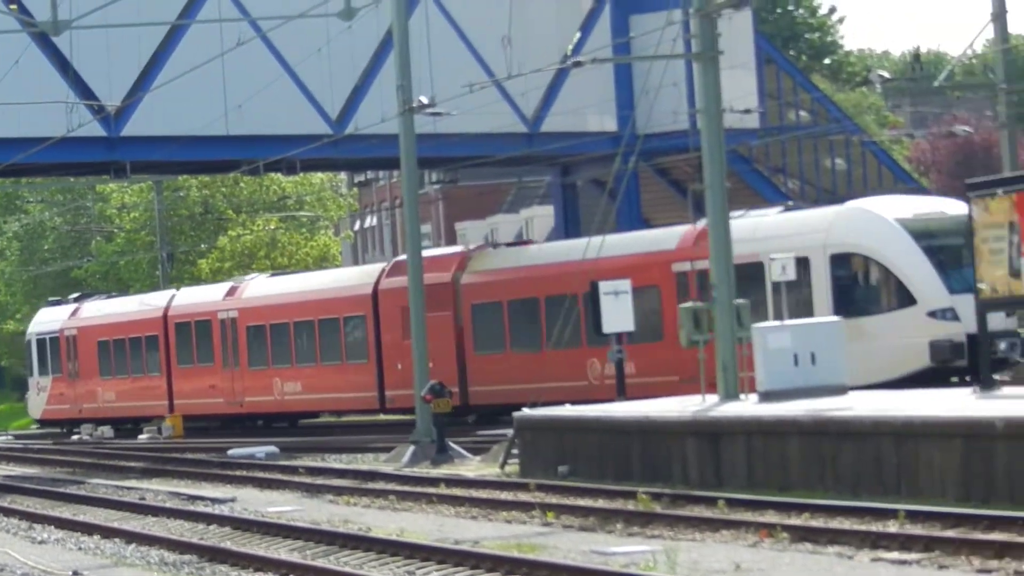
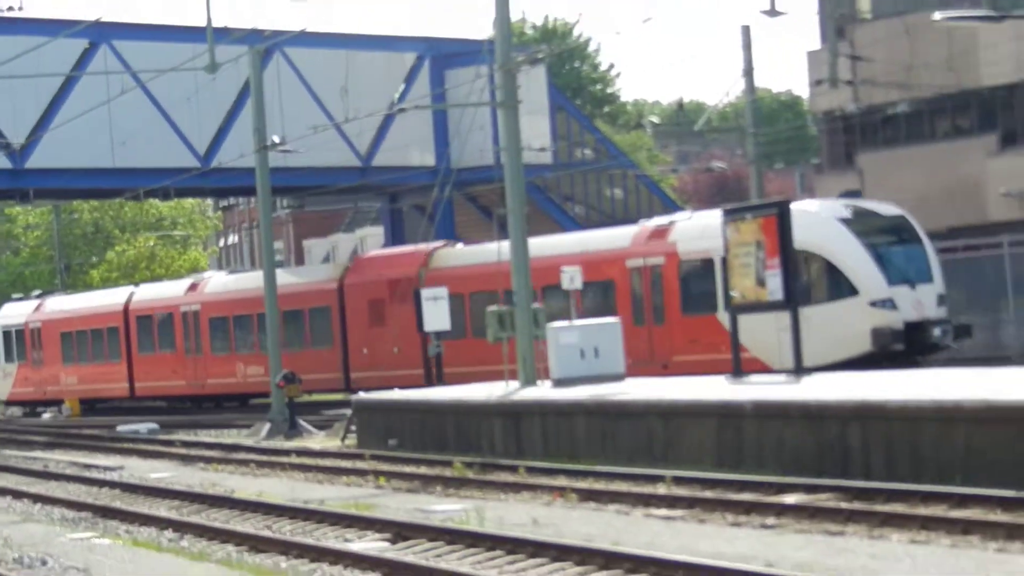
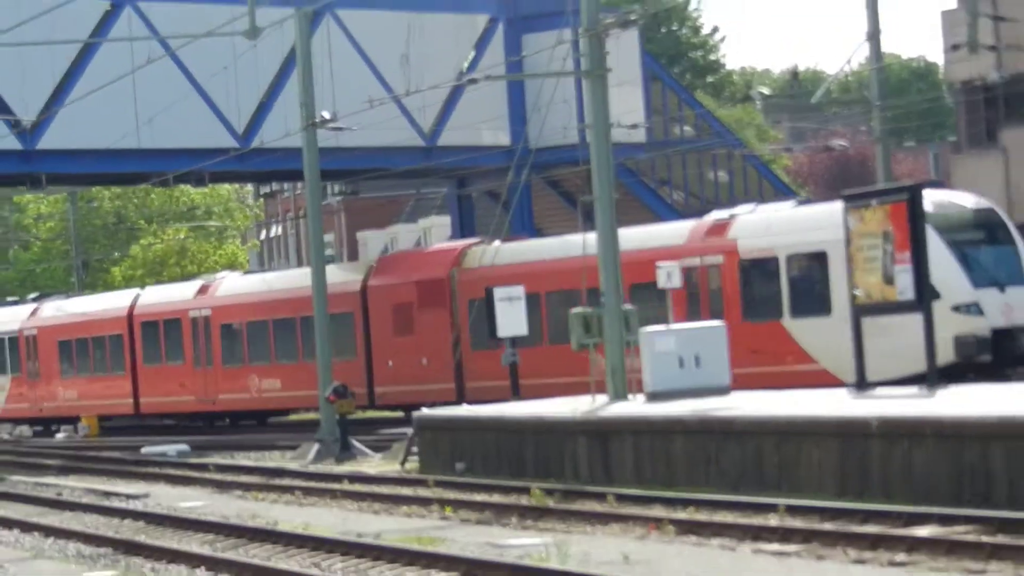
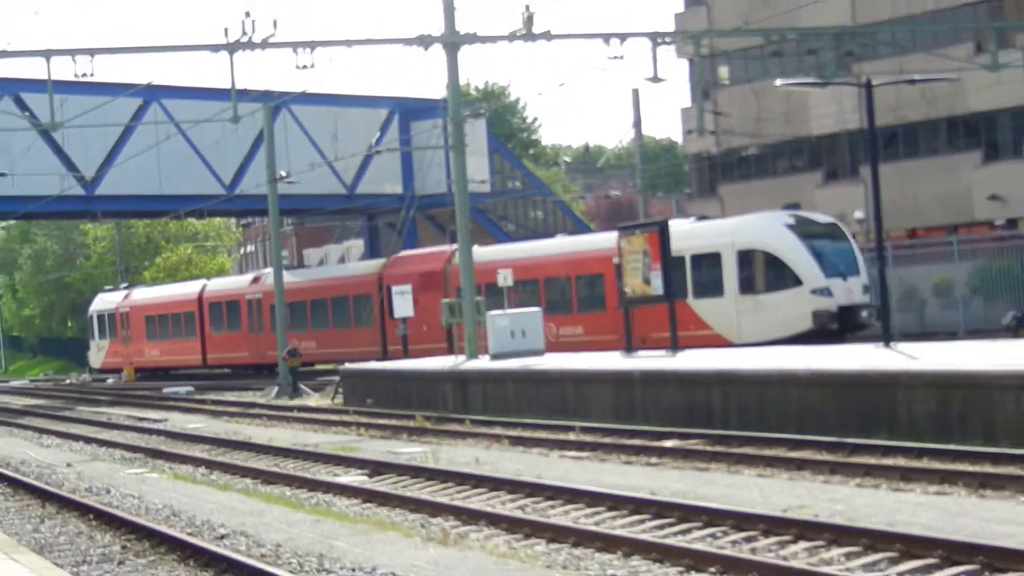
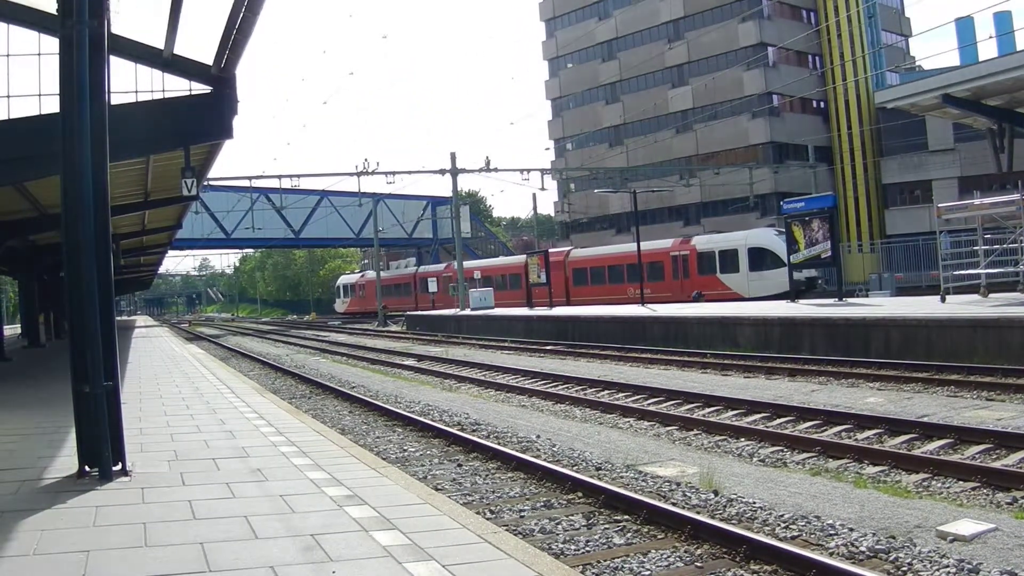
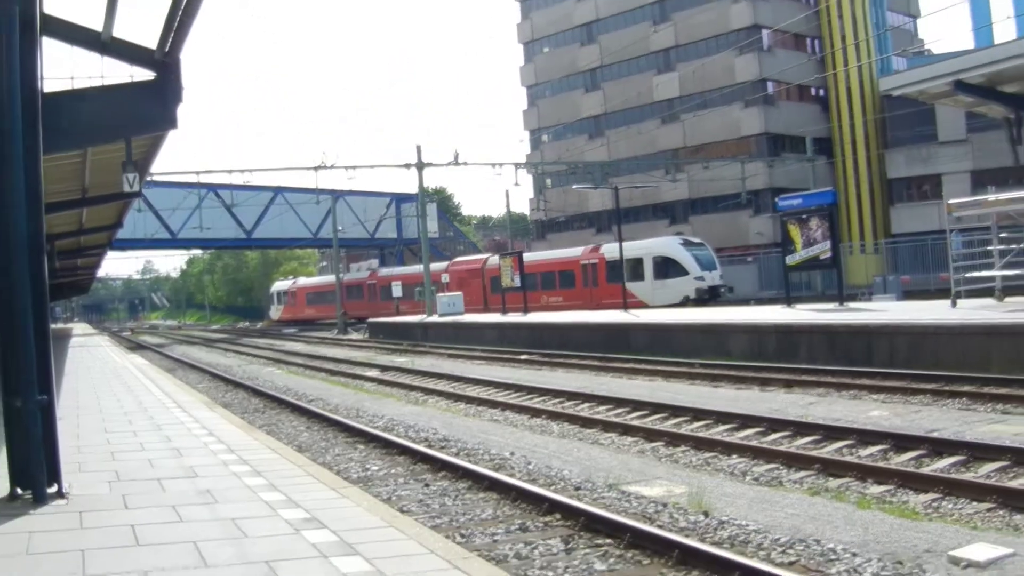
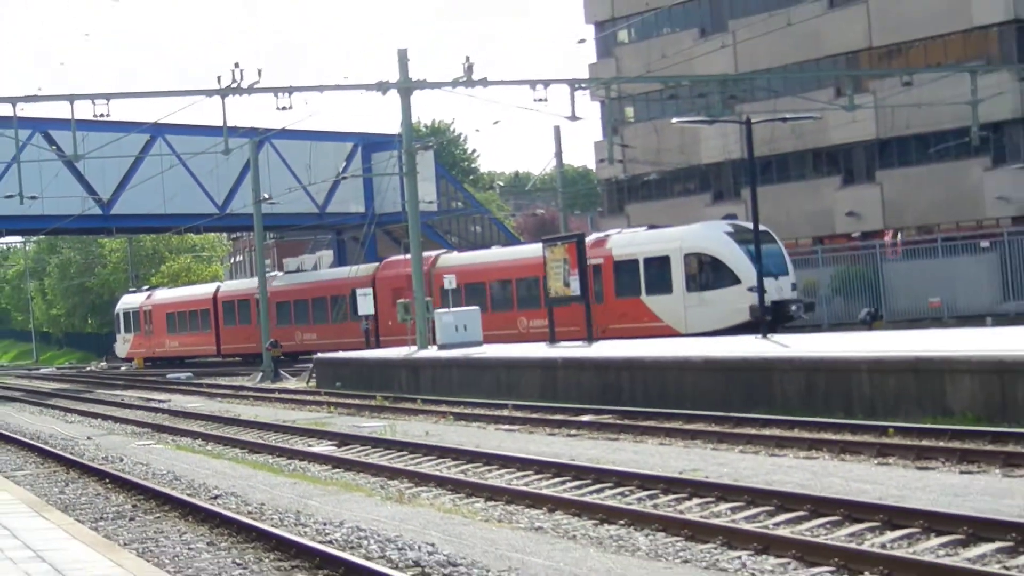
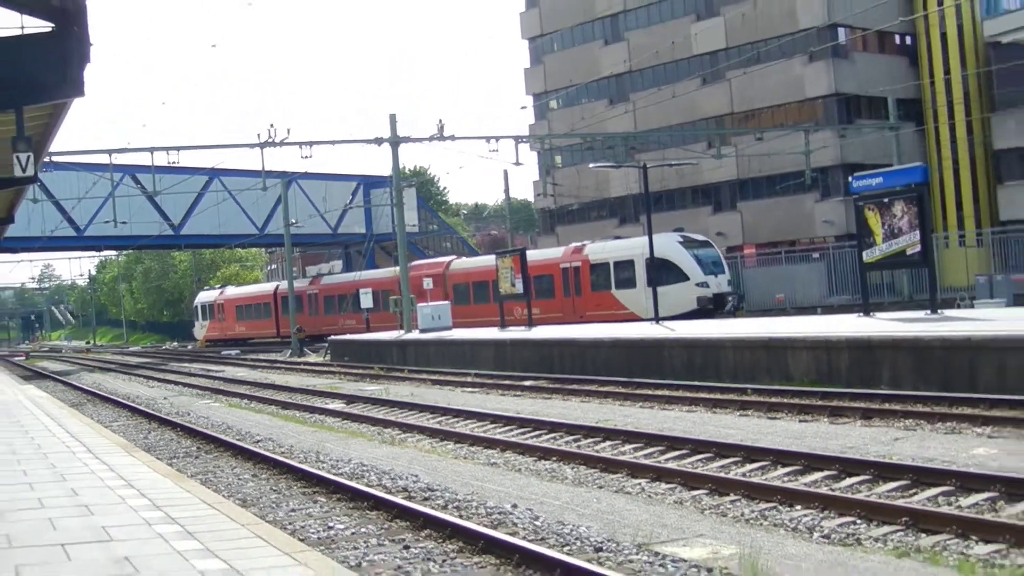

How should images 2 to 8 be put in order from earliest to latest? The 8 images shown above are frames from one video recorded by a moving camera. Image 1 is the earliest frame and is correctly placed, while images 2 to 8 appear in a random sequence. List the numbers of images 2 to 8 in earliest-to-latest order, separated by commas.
3, 2, 4, 7, 8, 6, 5
